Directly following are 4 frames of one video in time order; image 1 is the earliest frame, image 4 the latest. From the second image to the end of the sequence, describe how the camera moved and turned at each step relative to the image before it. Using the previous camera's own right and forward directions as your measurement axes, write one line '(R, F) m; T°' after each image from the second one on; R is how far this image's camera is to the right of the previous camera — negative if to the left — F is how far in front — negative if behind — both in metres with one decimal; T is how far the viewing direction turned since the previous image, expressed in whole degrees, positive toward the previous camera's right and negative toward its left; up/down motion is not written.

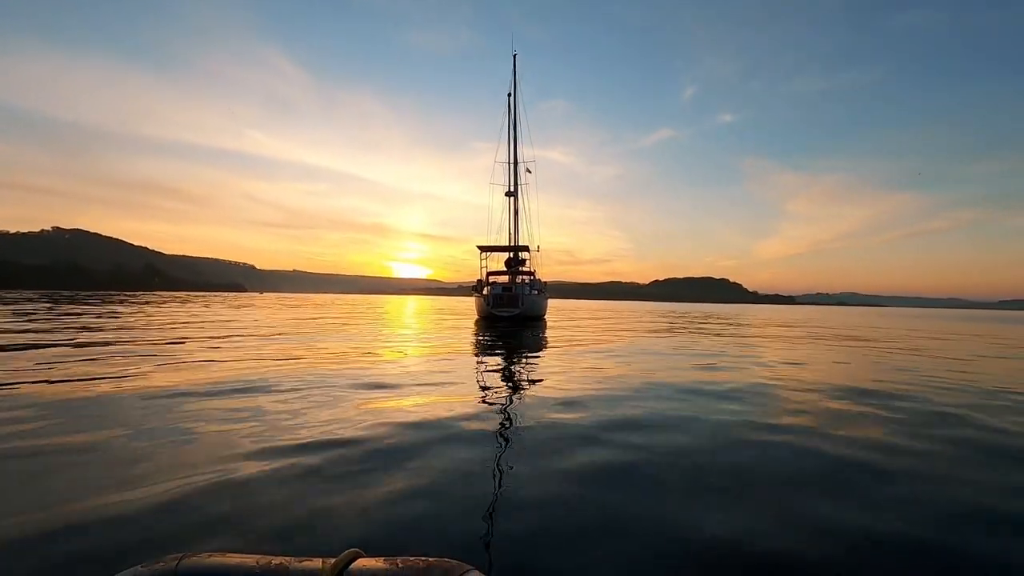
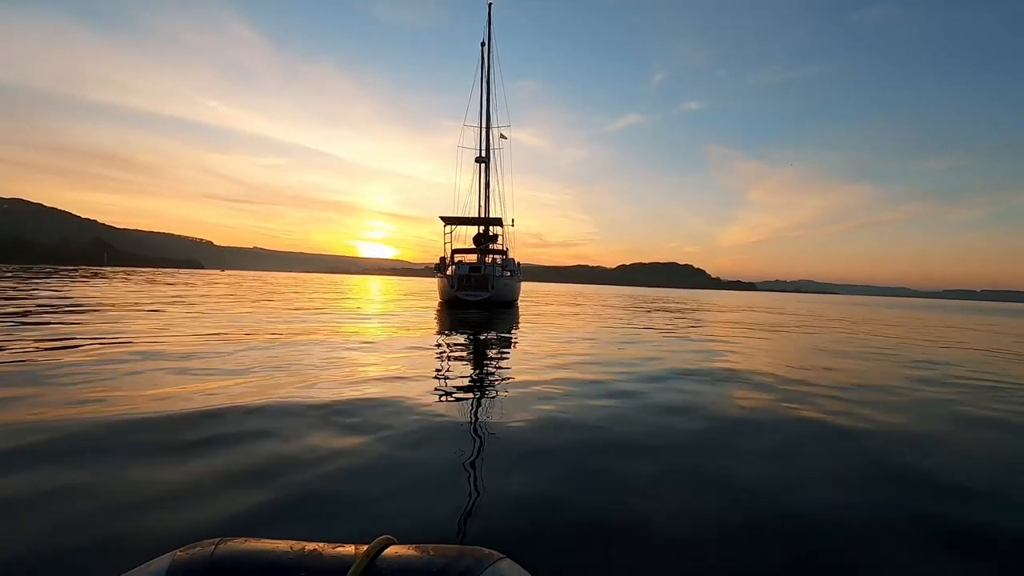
(-0.8, +0.2) m; +4°
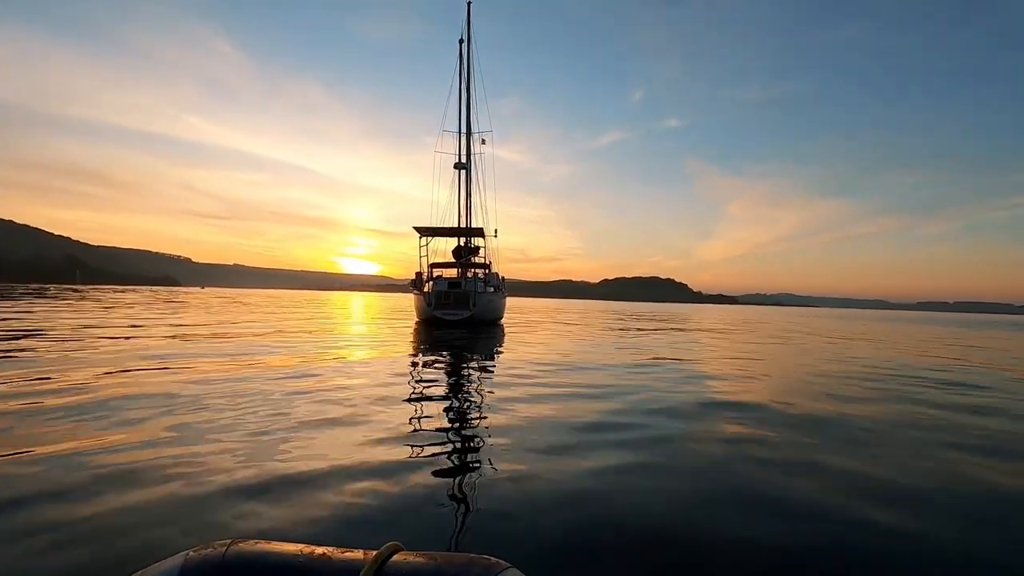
(0.0, -0.2) m; +2°
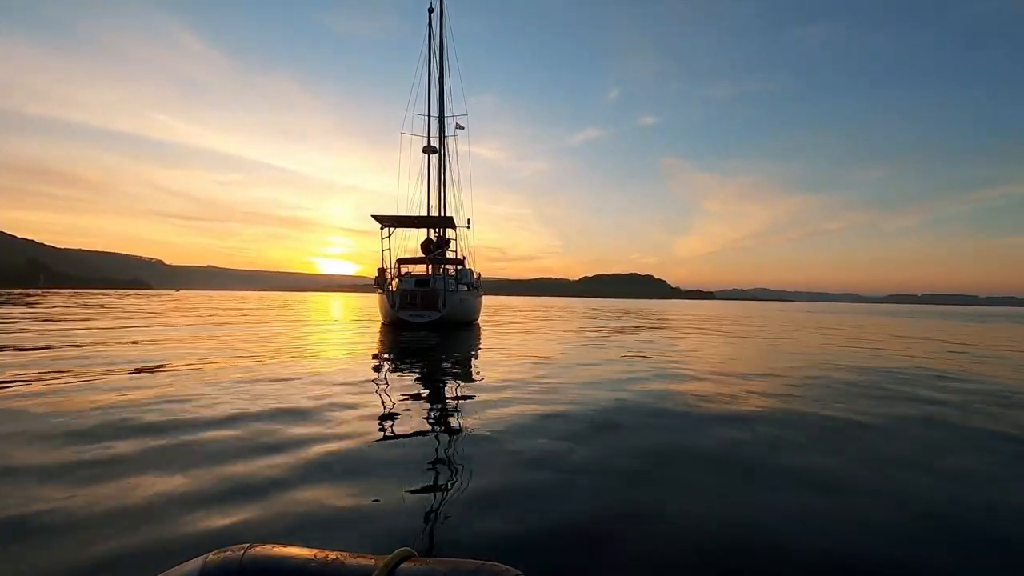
(-1.6, +0.3) m; +2°
